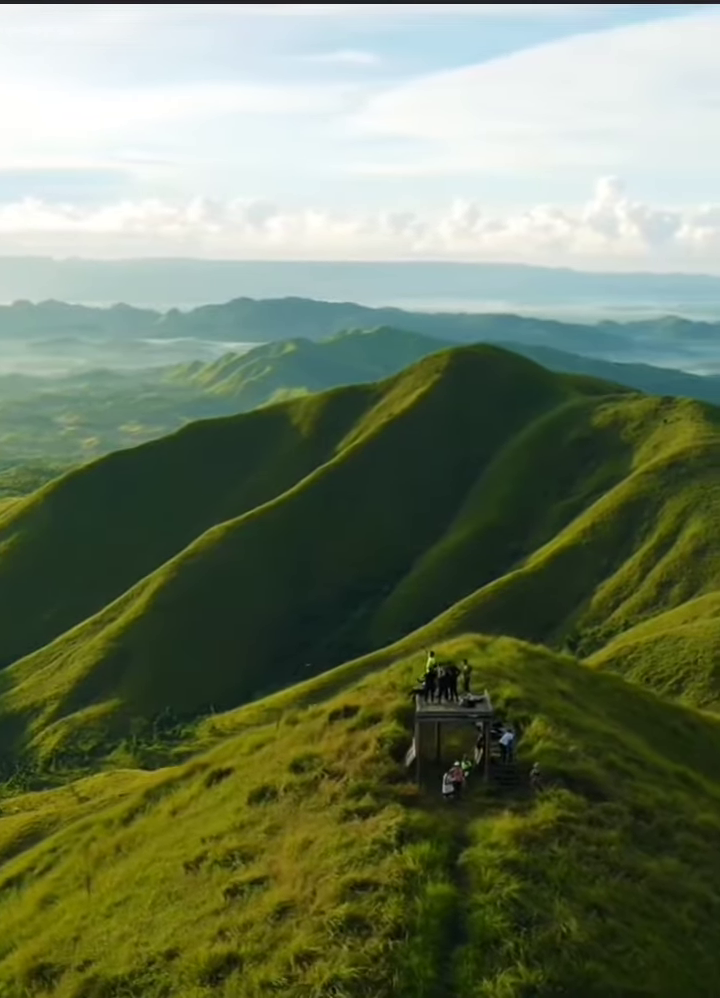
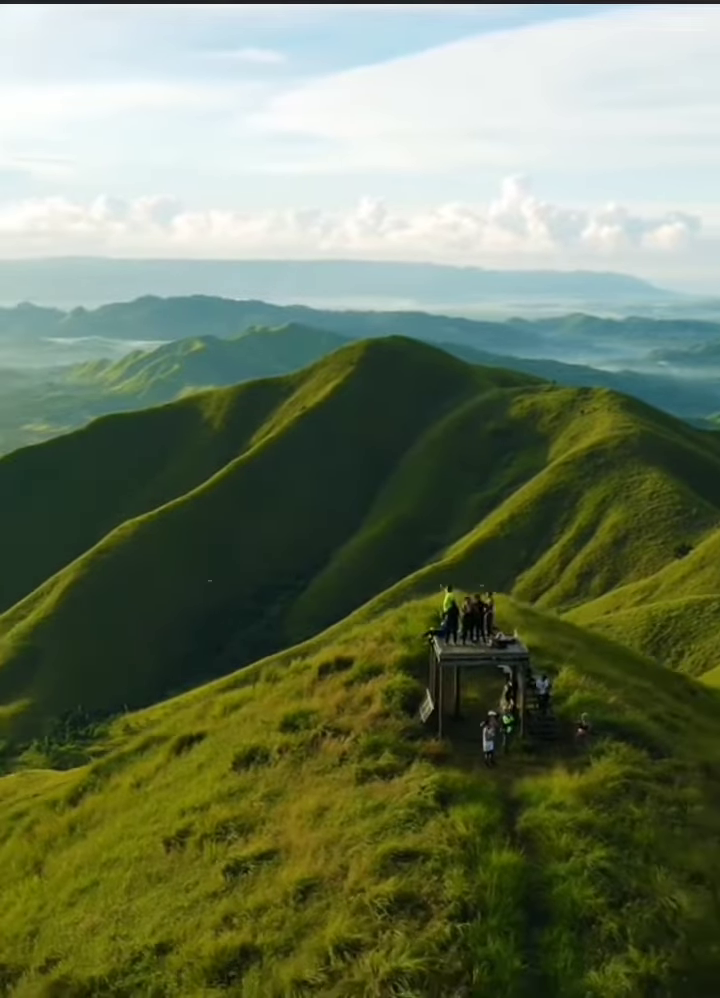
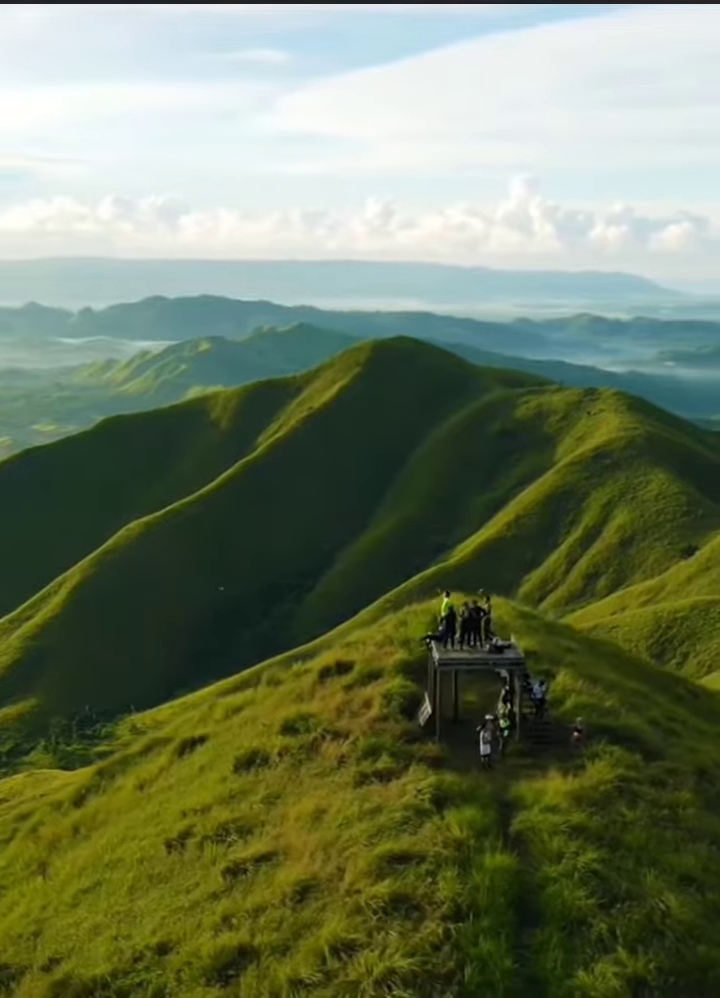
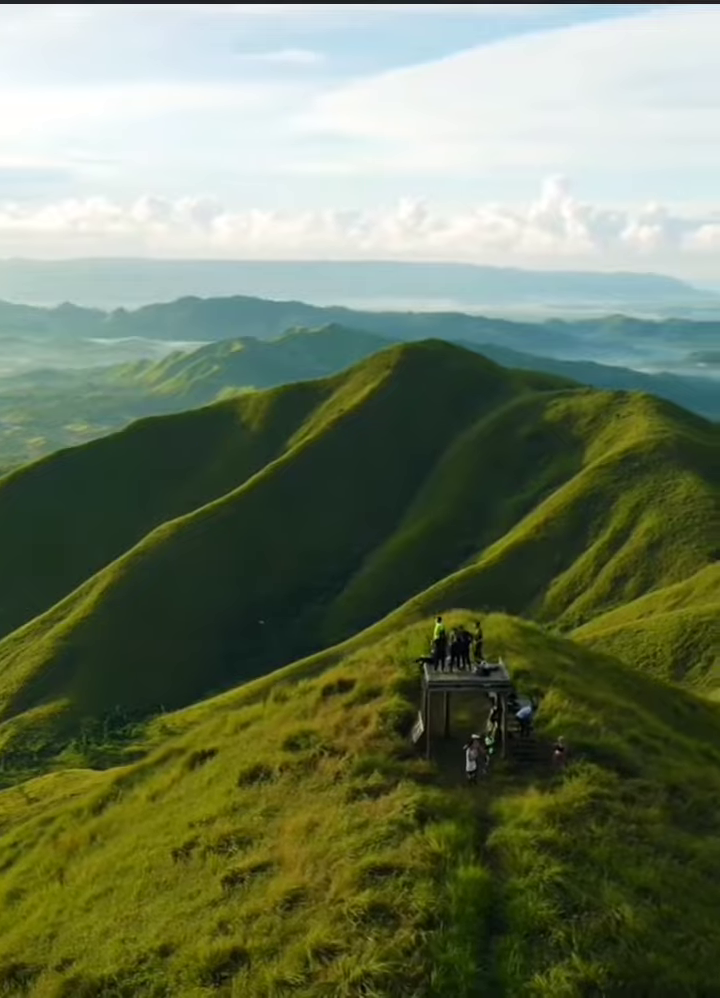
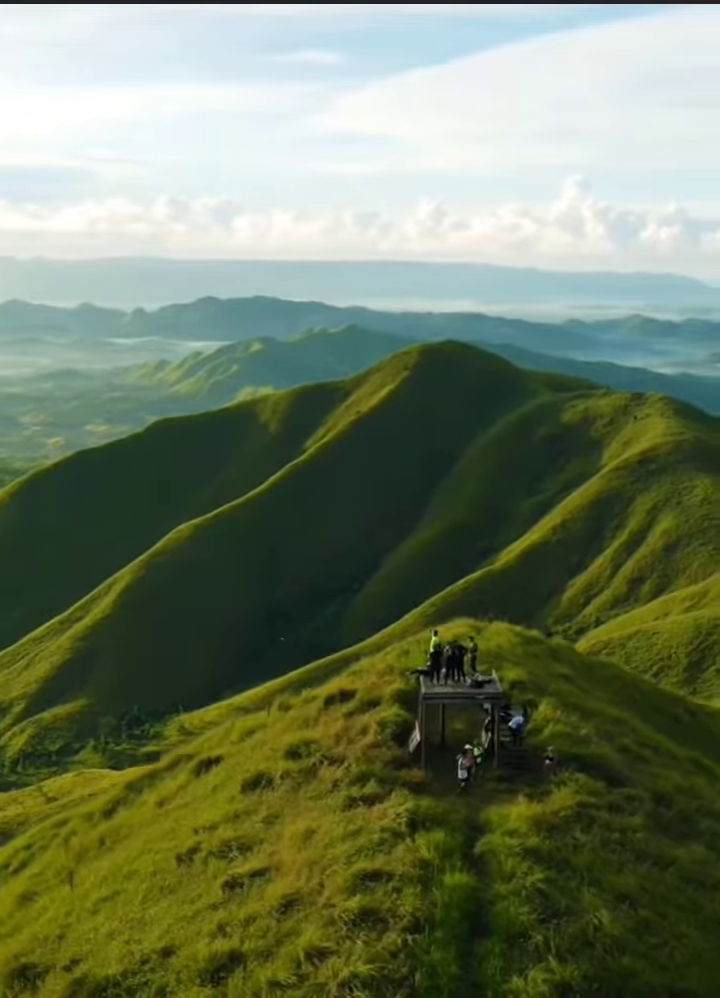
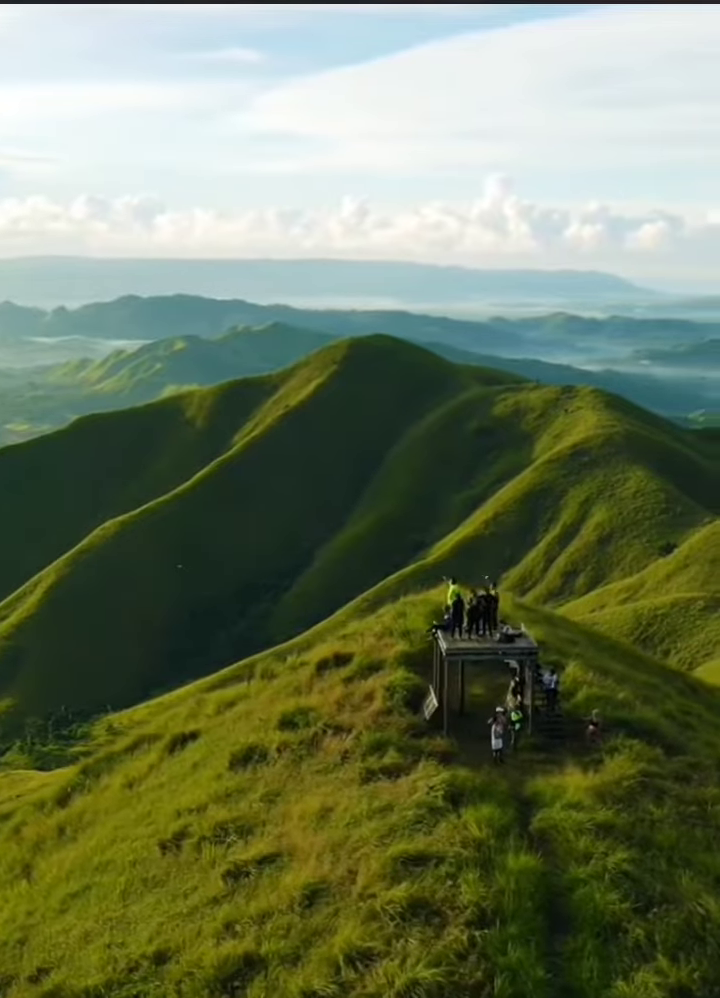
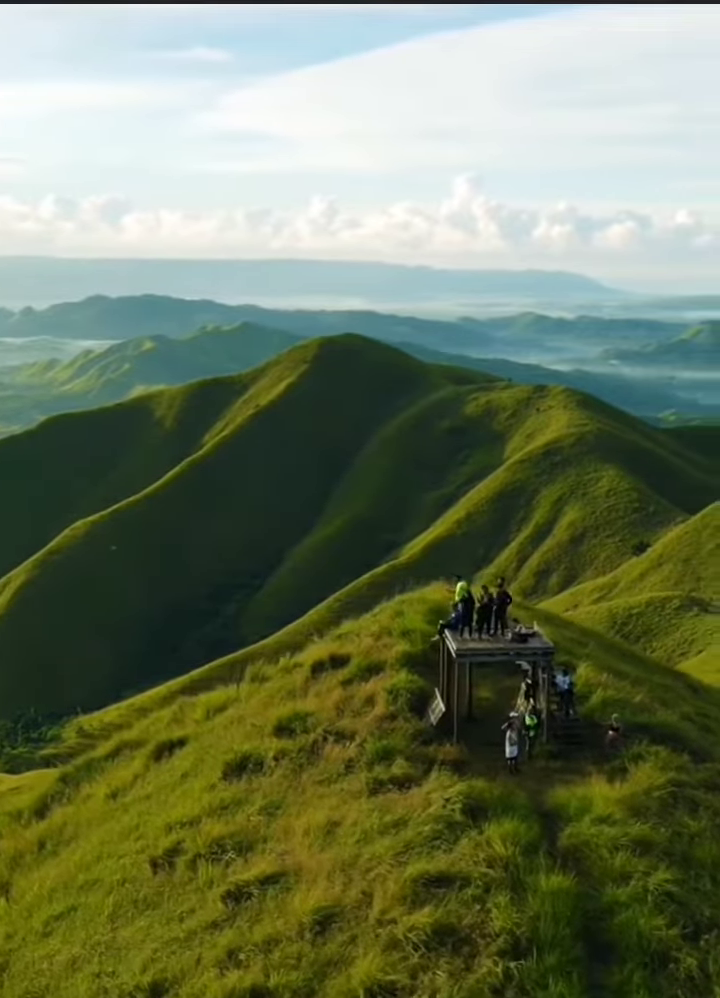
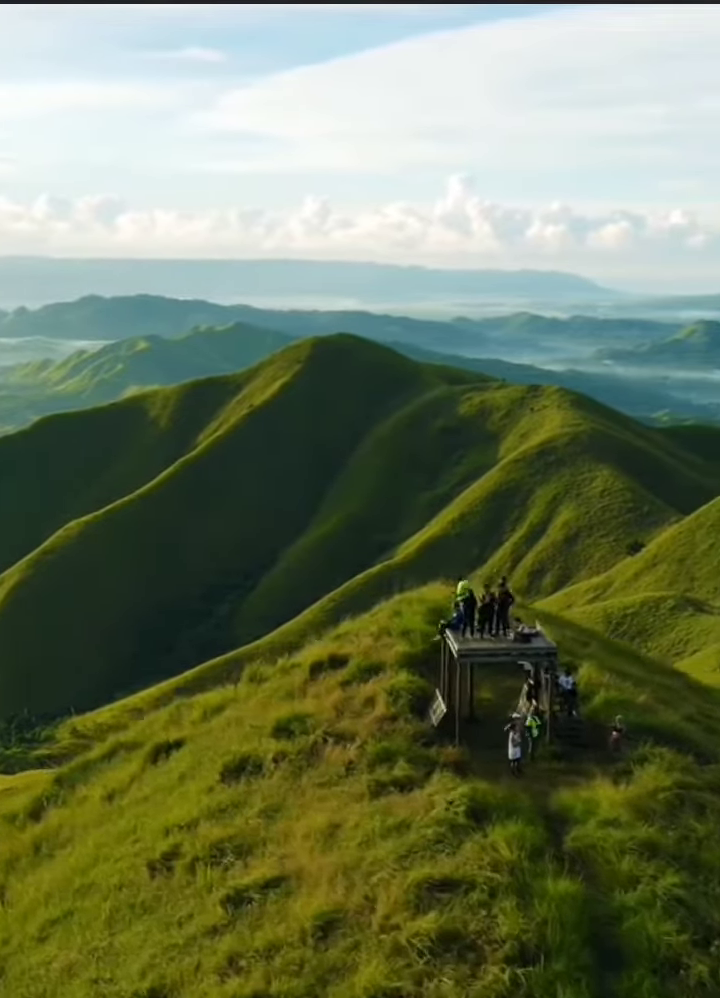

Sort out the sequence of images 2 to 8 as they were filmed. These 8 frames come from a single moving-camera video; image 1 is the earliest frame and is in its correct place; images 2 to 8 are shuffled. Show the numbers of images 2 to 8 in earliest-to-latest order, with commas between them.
5, 4, 3, 6, 7, 2, 8
